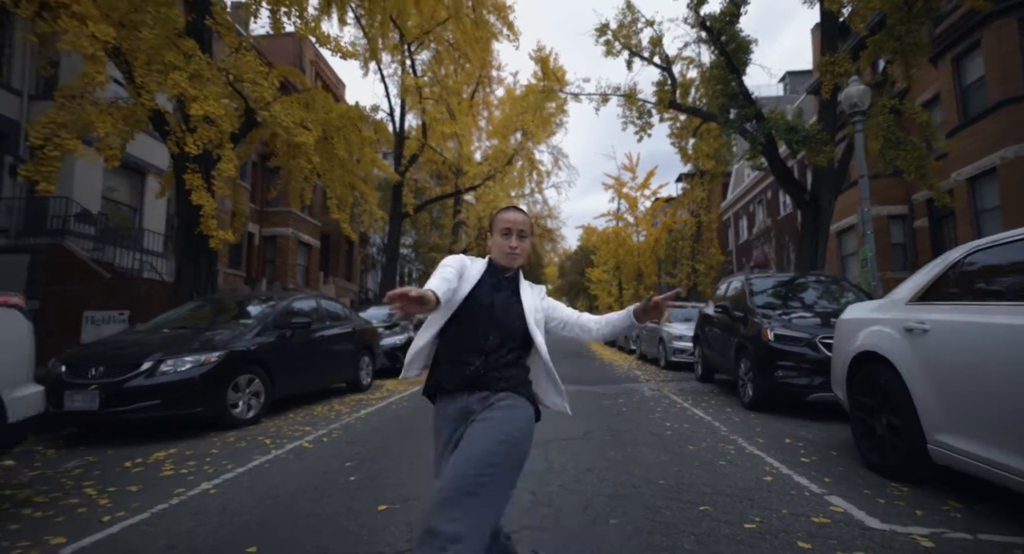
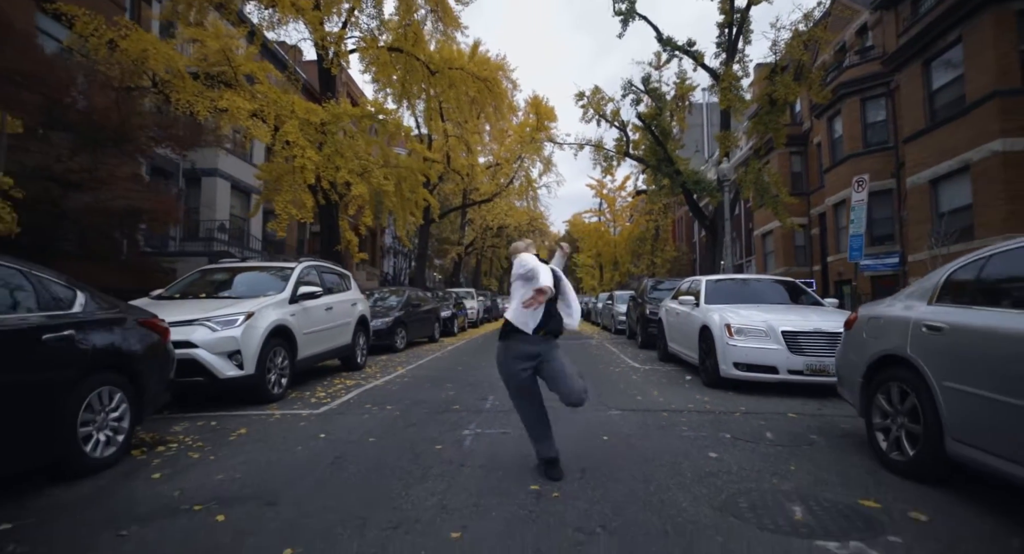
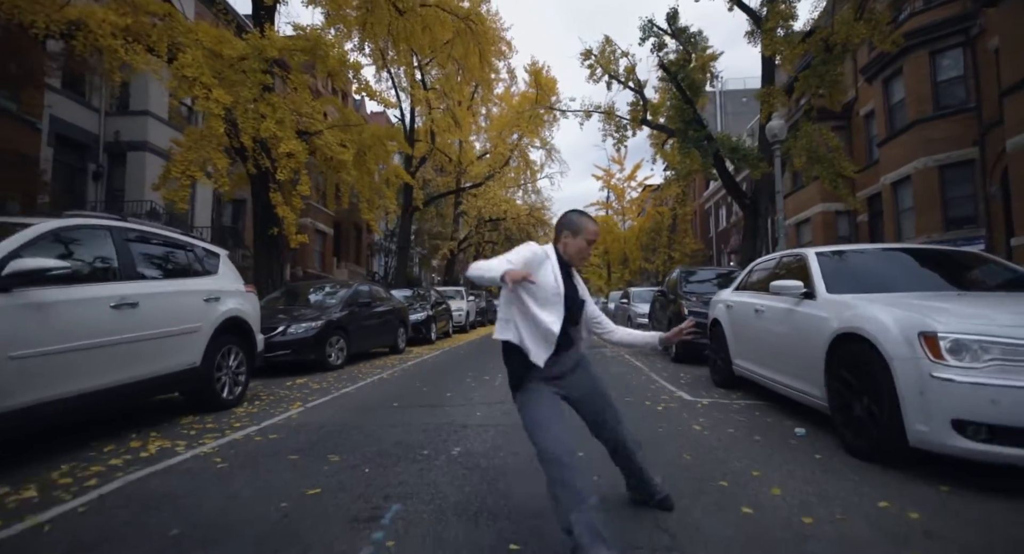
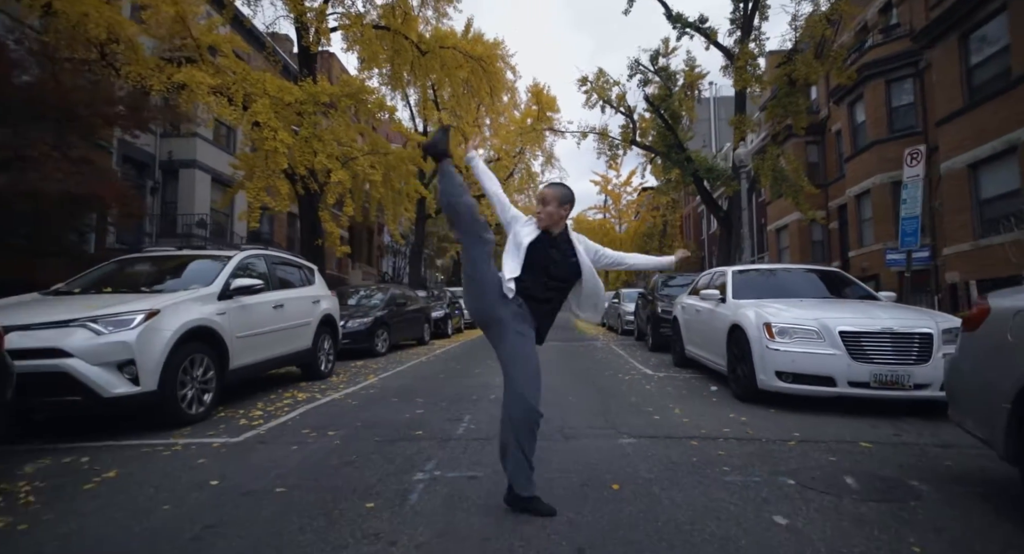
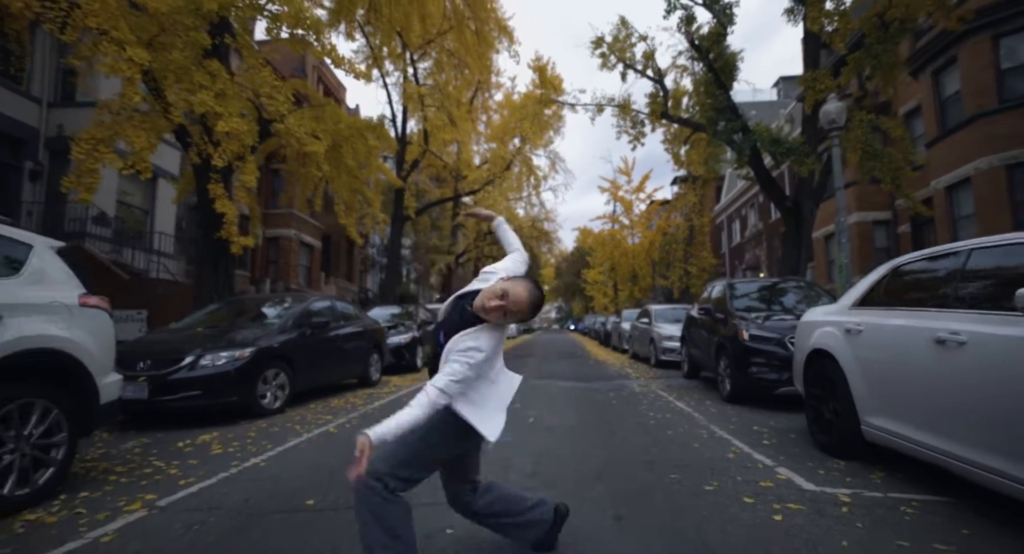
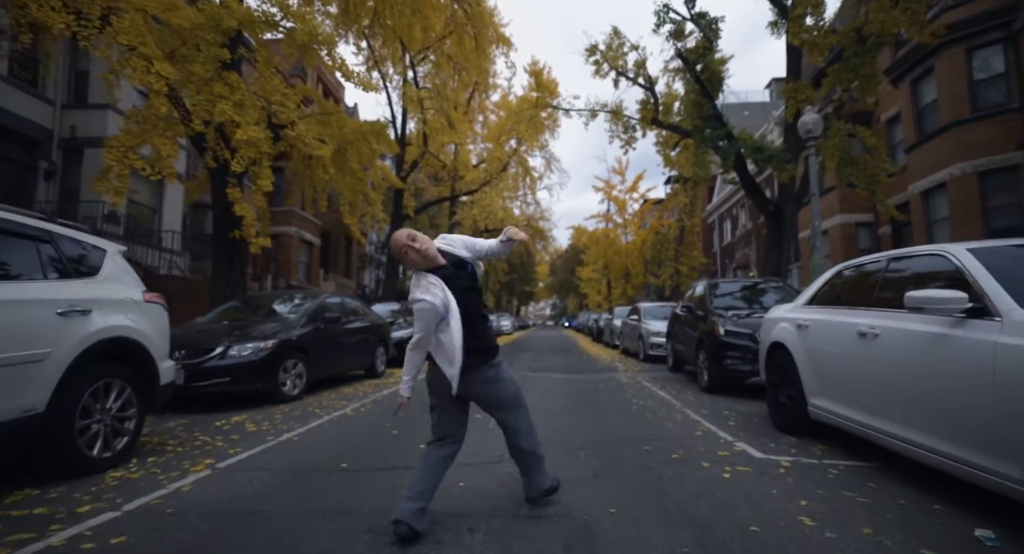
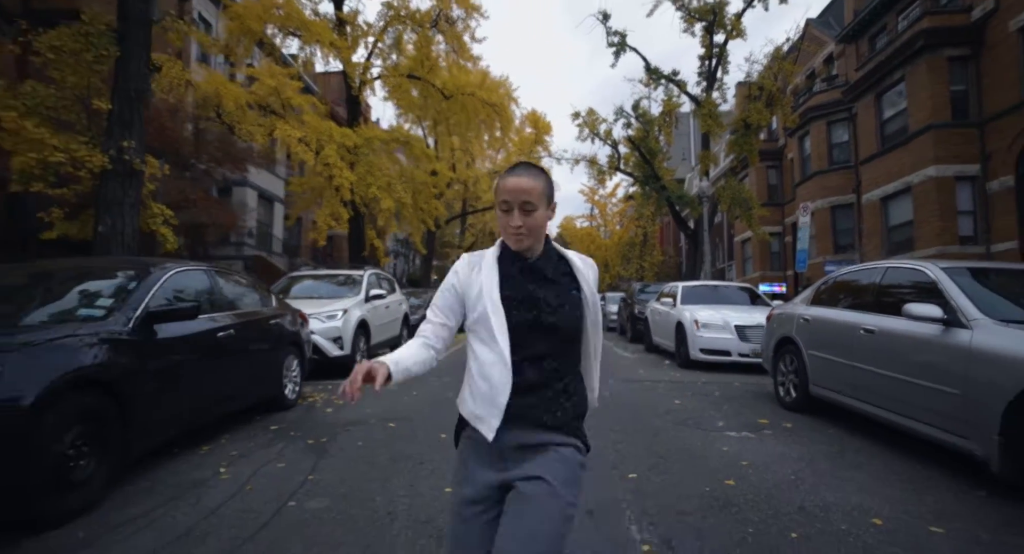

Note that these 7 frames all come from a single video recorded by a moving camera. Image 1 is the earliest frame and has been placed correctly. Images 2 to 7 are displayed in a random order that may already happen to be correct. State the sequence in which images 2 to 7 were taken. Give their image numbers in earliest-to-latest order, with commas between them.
5, 6, 3, 4, 2, 7
